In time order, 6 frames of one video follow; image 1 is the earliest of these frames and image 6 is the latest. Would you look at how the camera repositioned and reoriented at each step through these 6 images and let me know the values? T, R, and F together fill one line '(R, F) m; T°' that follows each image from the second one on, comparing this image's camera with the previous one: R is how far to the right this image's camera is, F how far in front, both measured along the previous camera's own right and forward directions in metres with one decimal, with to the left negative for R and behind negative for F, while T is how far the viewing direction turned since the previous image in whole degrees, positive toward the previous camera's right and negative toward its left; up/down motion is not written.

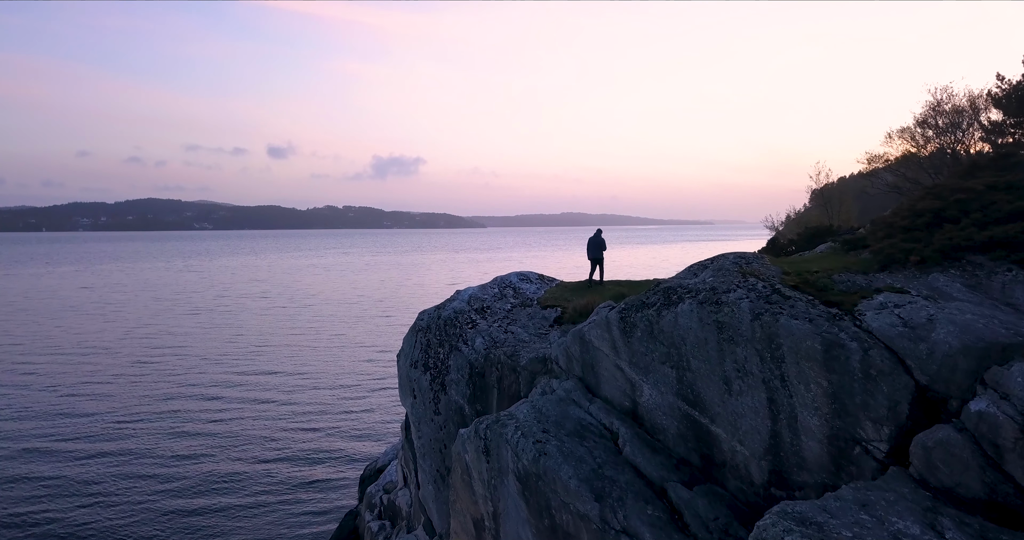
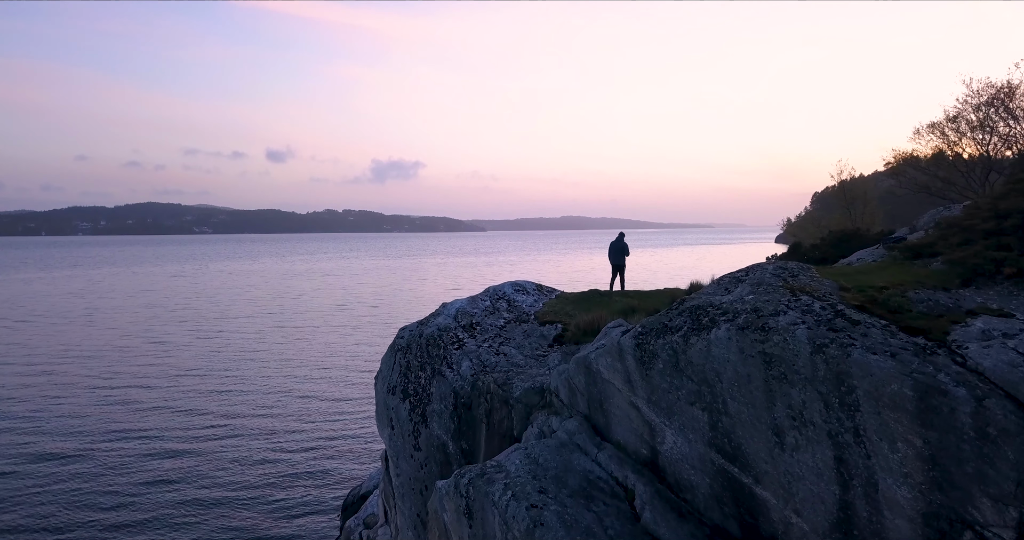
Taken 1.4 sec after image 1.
(+0.1, +2.0) m; 0°
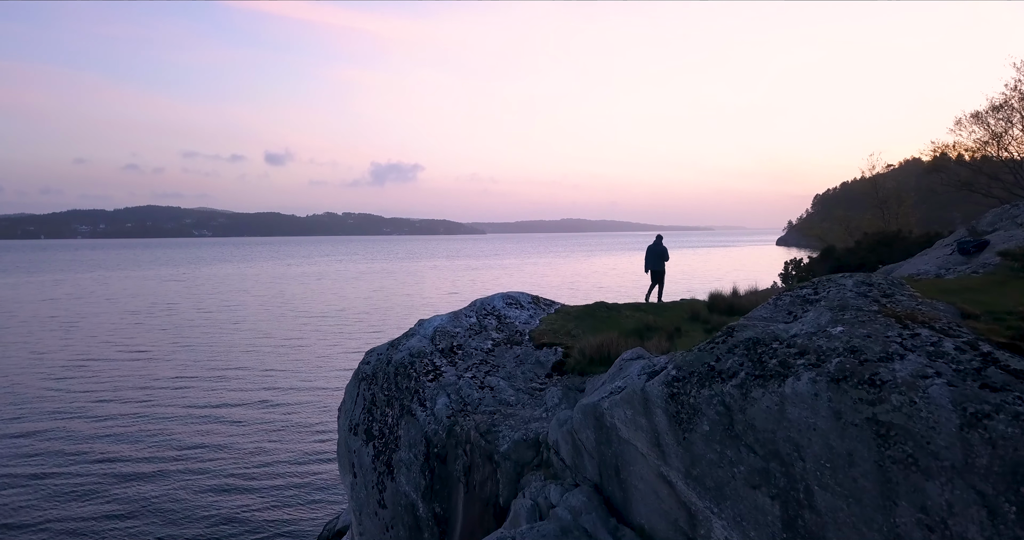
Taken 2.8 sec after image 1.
(+0.2, +2.4) m; 0°
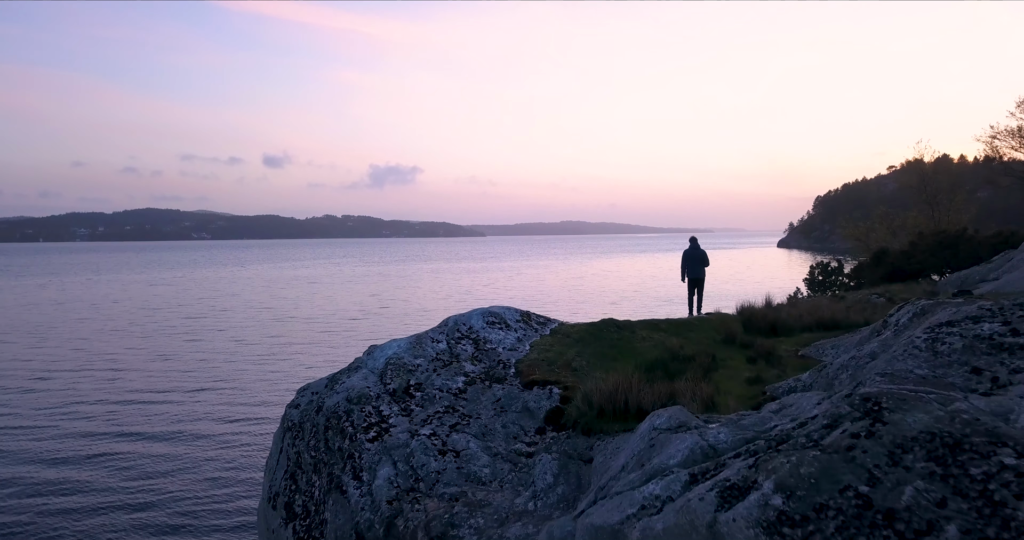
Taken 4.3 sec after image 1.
(+0.3, +2.9) m; 0°
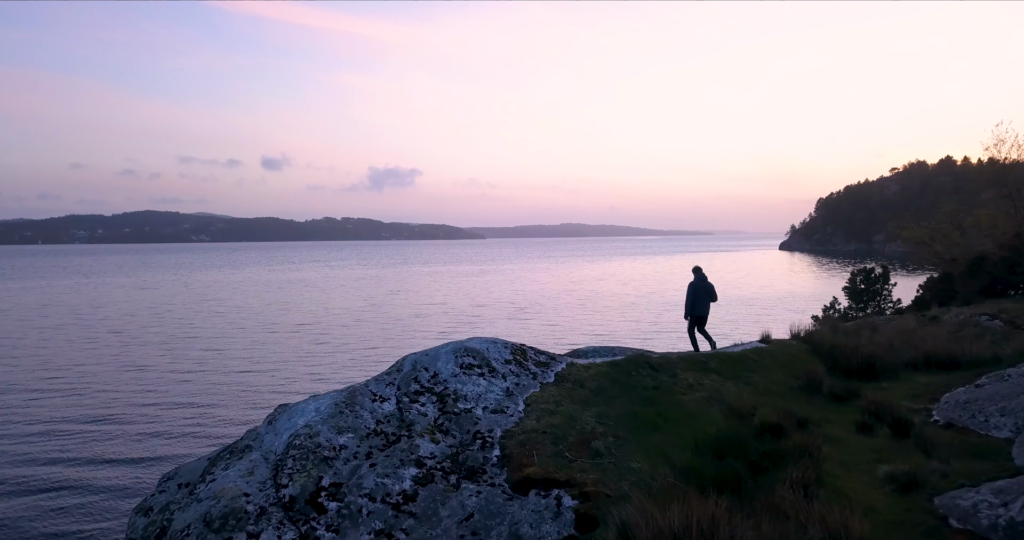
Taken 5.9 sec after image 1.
(+0.1, +3.2) m; 0°
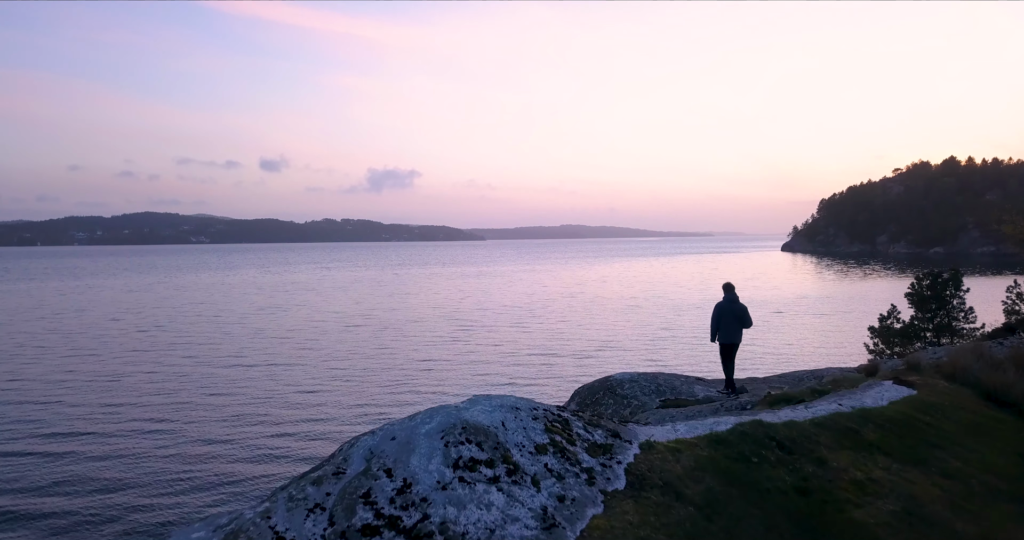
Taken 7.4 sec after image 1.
(-0.2, +3.1) m; 0°
